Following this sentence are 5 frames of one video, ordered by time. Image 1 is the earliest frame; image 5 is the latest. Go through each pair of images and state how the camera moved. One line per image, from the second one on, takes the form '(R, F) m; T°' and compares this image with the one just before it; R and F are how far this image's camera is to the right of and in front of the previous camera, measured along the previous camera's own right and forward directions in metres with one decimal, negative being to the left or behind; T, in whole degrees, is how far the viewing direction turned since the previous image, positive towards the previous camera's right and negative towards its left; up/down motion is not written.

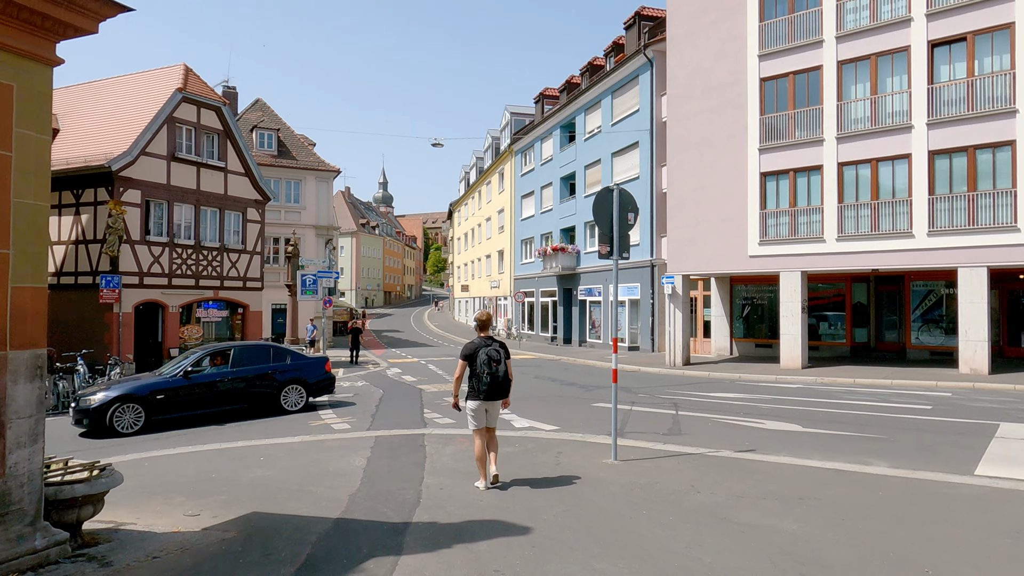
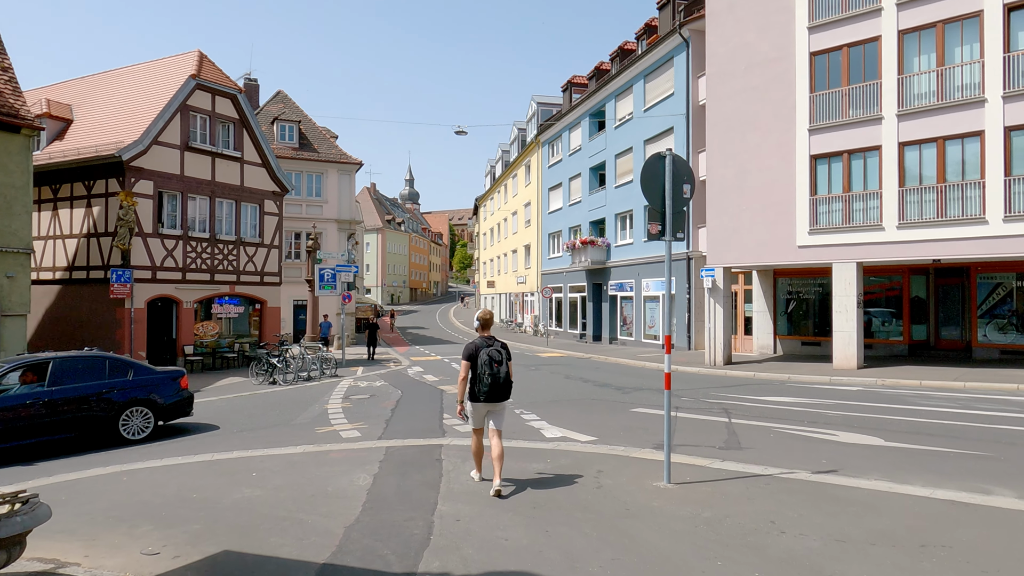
(0.0, +1.3) m; -2°
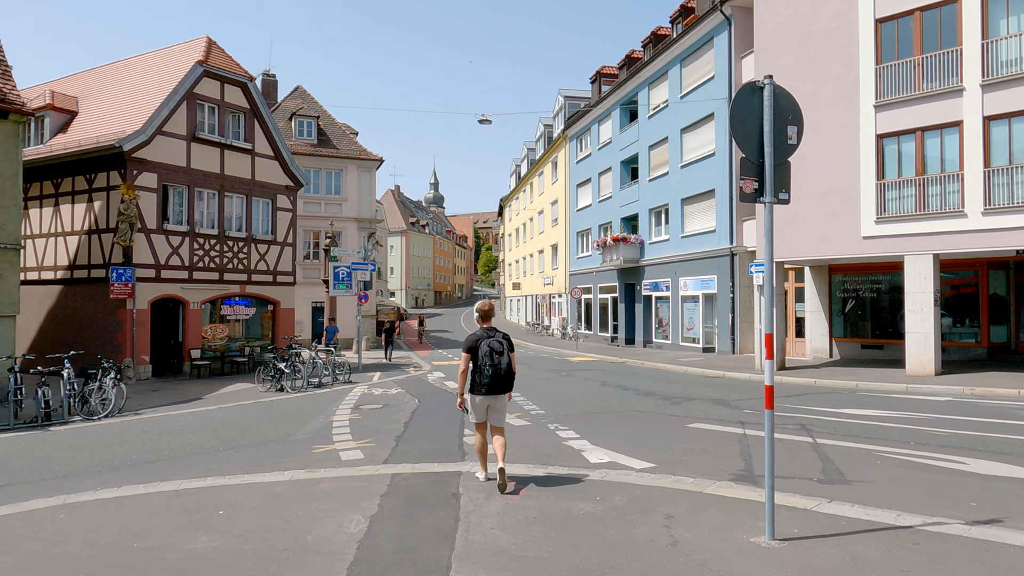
(-0.1, +1.7) m; -2°
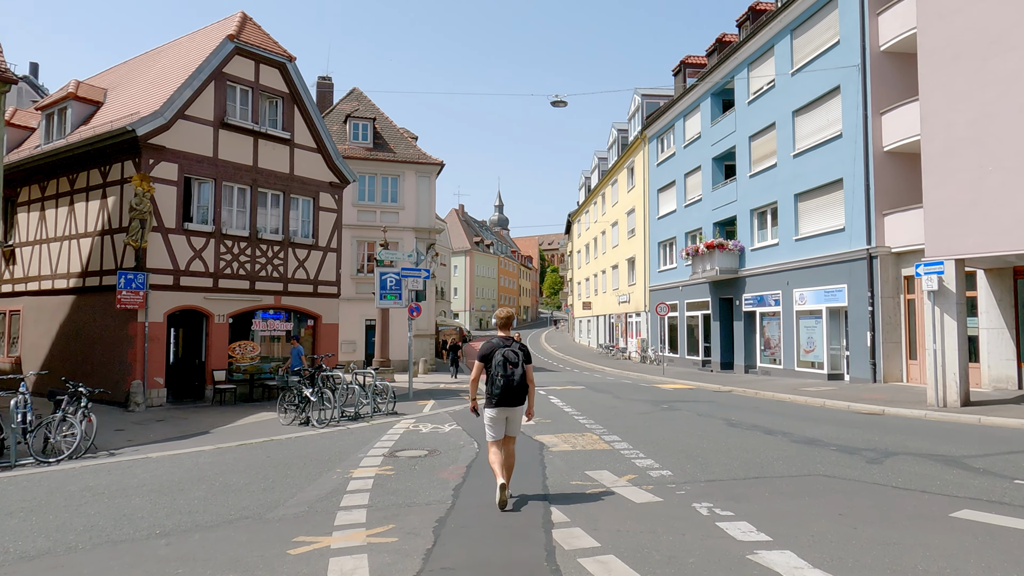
(-0.5, +3.8) m; -6°
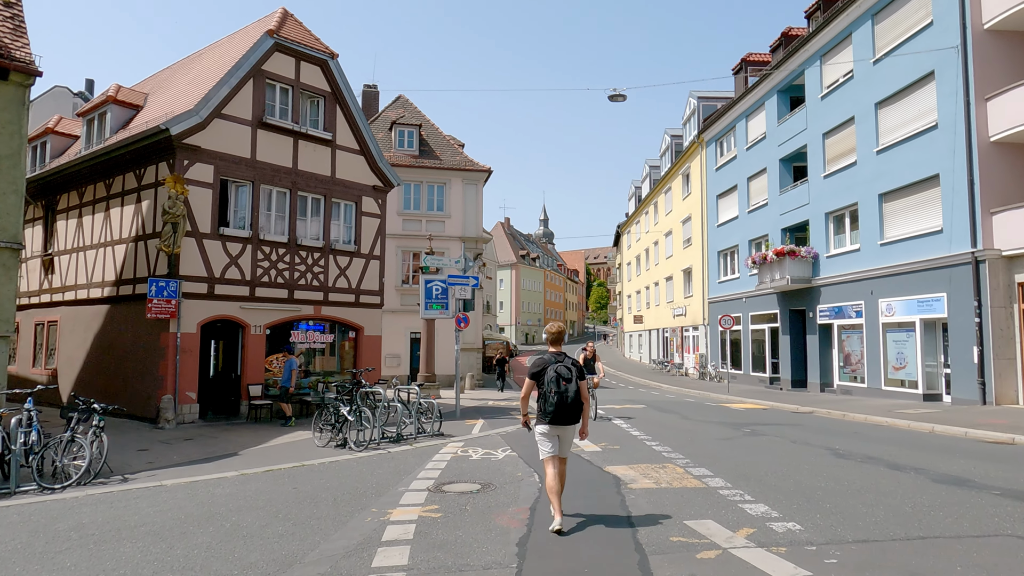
(-0.3, +1.5) m; -4°
